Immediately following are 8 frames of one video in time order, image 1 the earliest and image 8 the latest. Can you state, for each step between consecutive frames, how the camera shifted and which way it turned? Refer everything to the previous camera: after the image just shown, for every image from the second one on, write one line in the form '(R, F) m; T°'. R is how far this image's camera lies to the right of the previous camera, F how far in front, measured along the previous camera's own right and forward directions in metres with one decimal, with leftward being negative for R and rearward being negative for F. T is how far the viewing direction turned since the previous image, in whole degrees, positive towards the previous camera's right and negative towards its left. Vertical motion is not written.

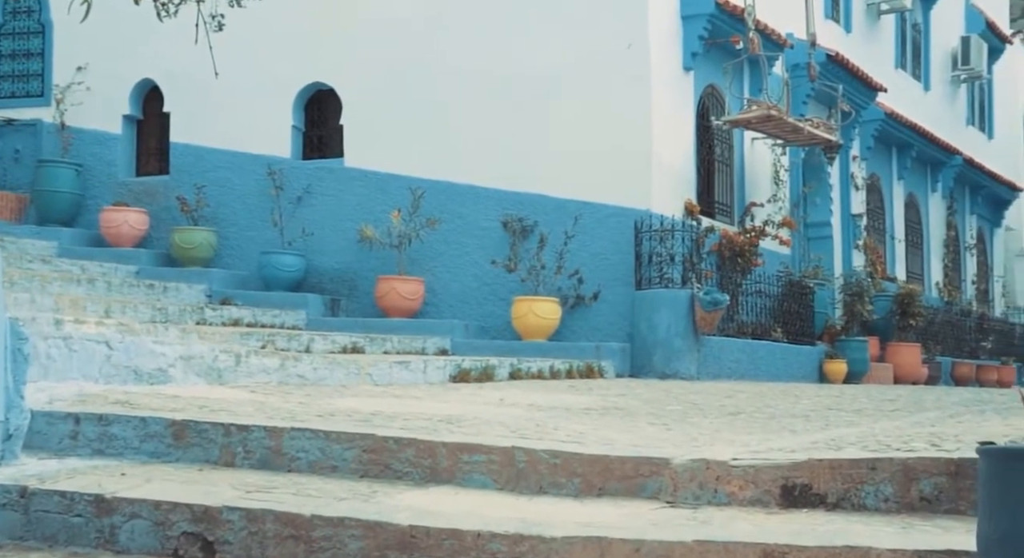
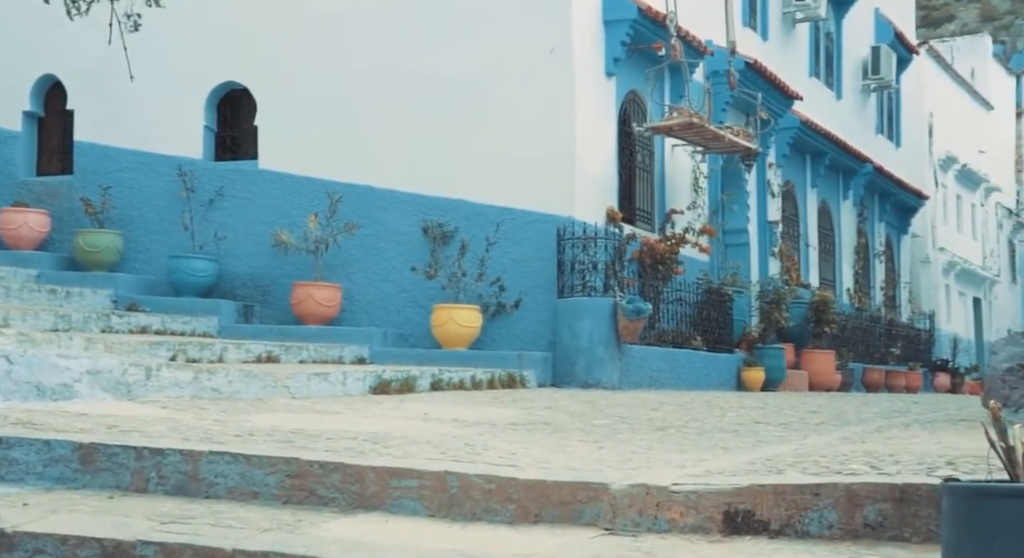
(-0.1, +0.3) m; +4°
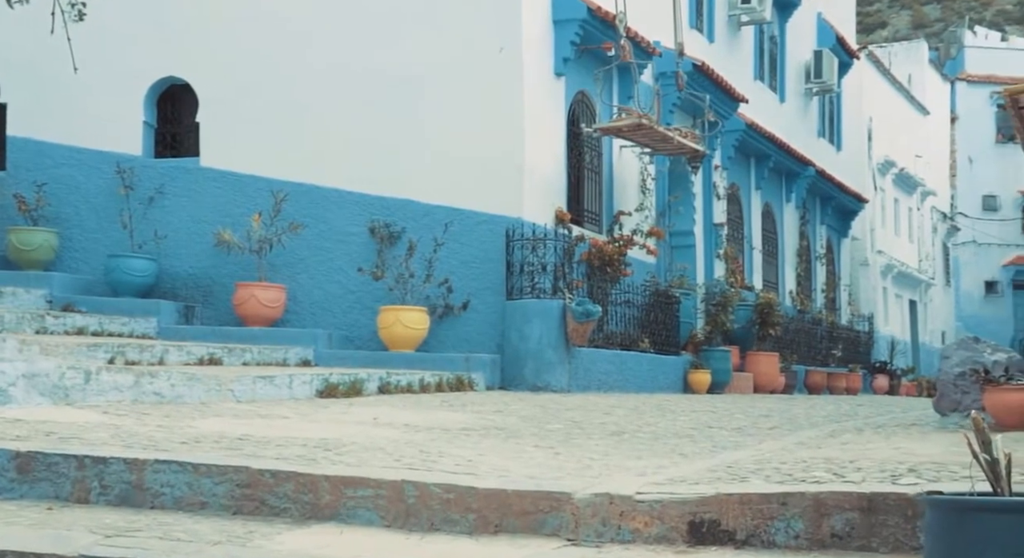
(-0.1, +0.2) m; +2°
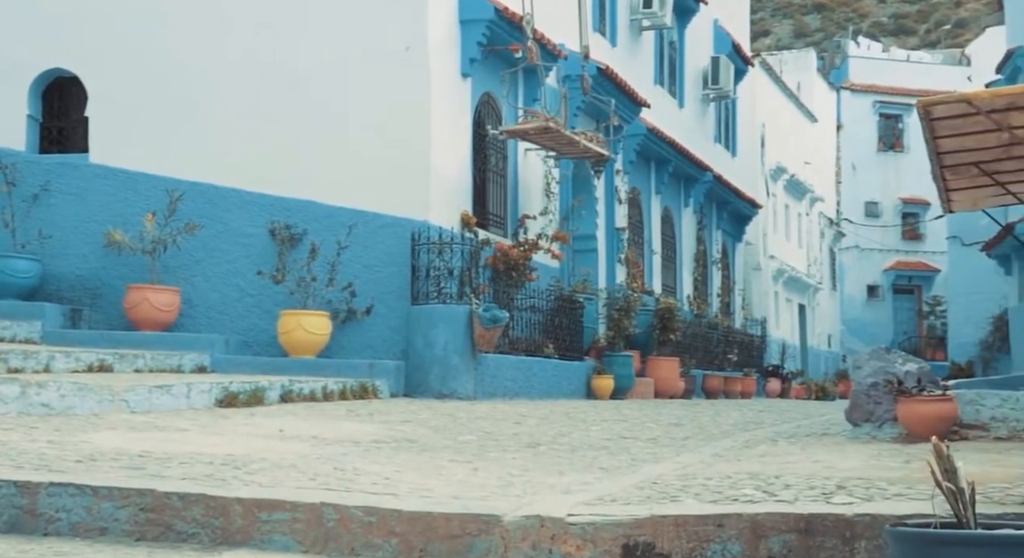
(-0.1, +0.3) m; +4°
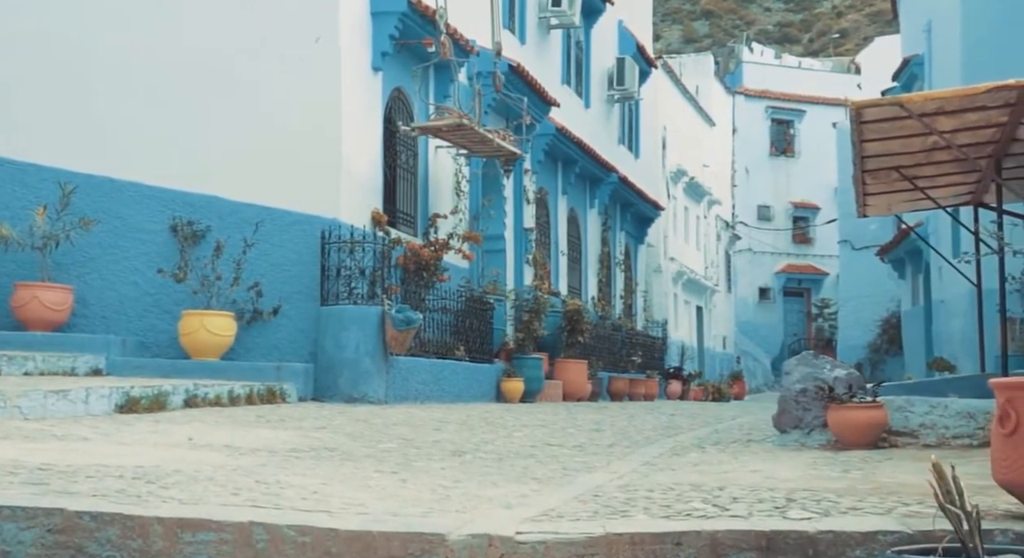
(-0.2, +0.4) m; +4°
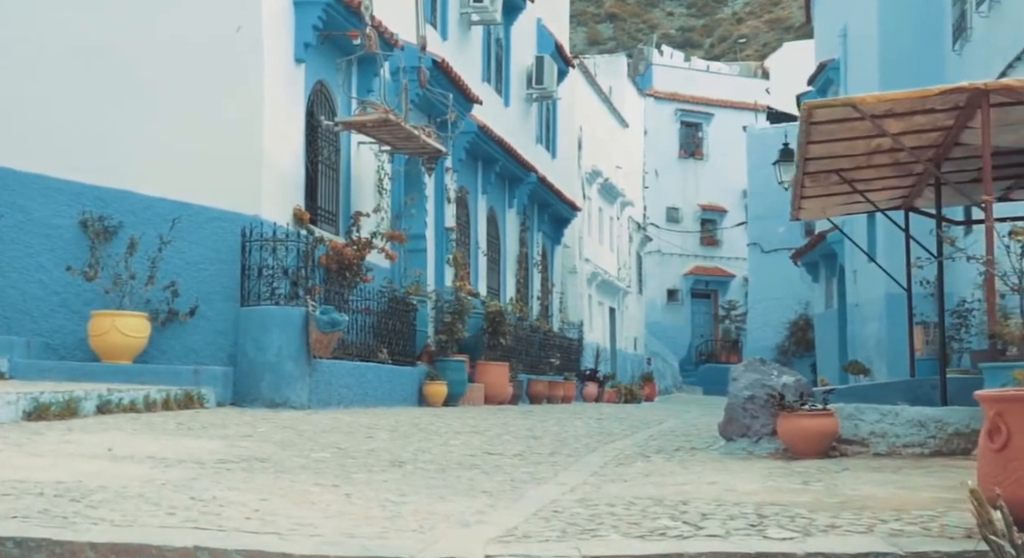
(-0.2, +0.4) m; +4°
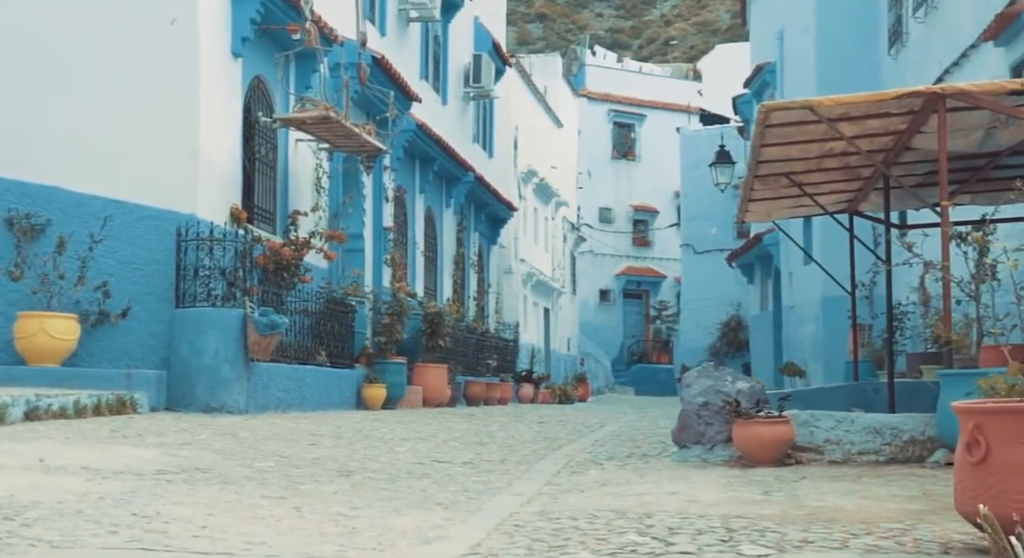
(-0.1, +0.3) m; +3°
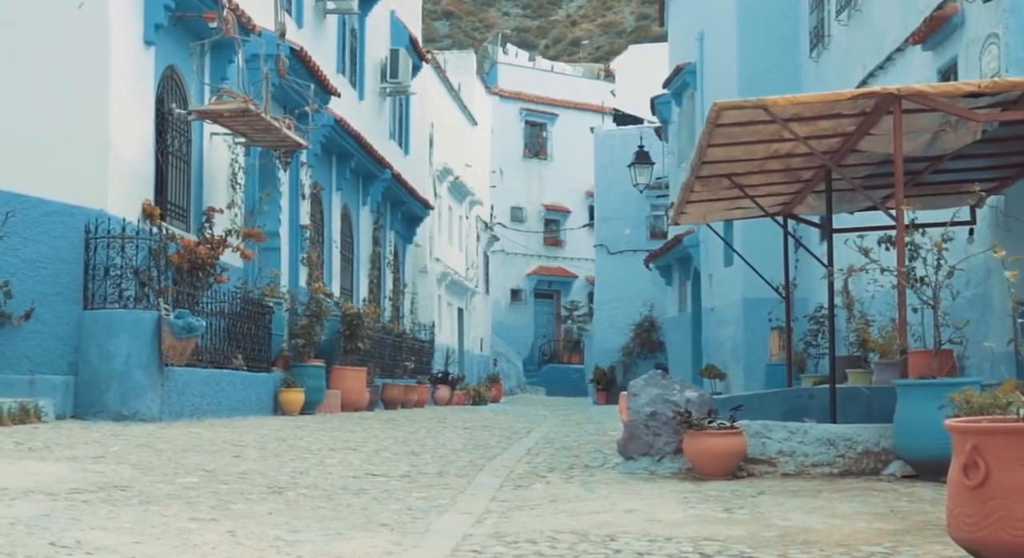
(-0.2, +0.5) m; +4°
